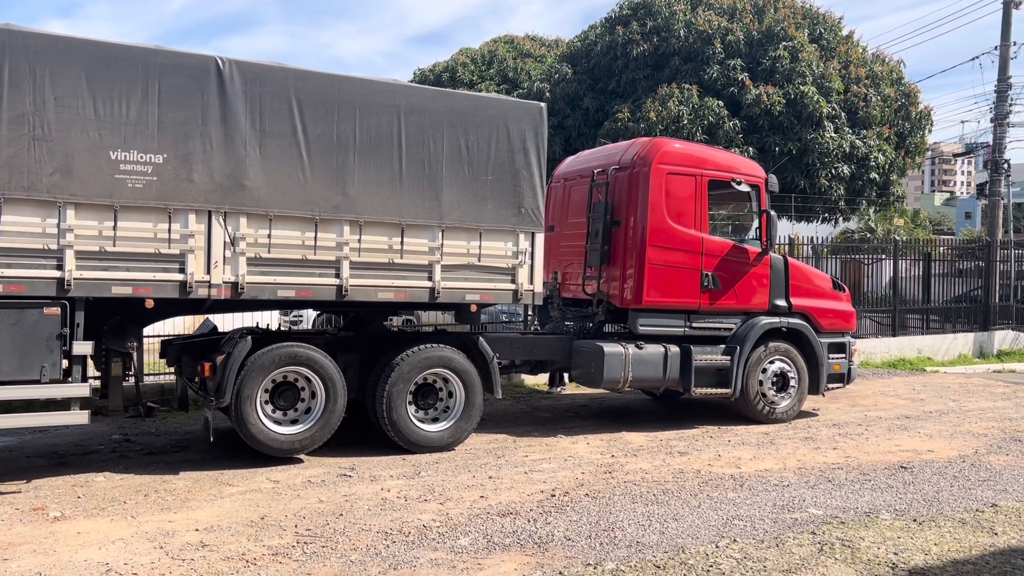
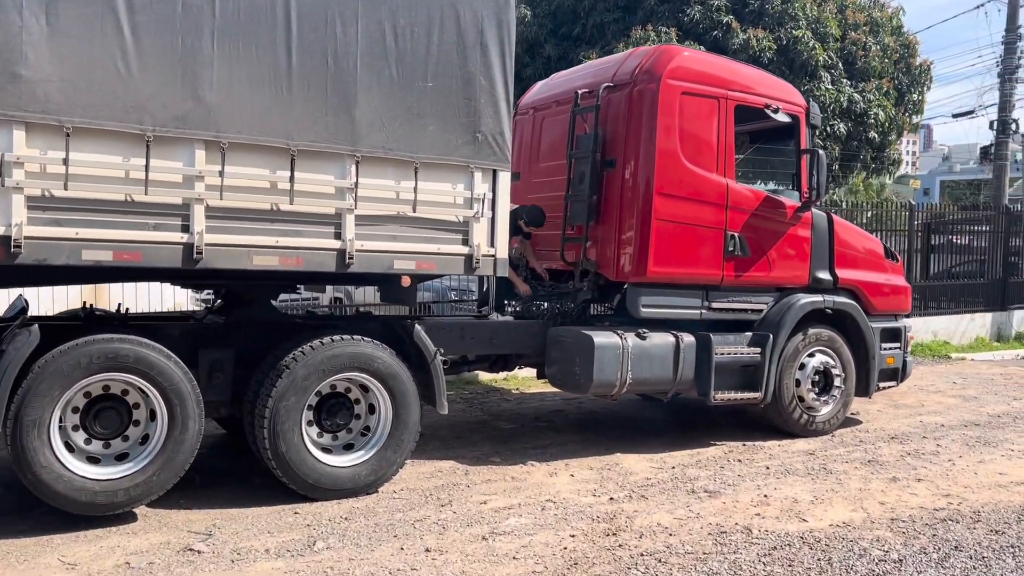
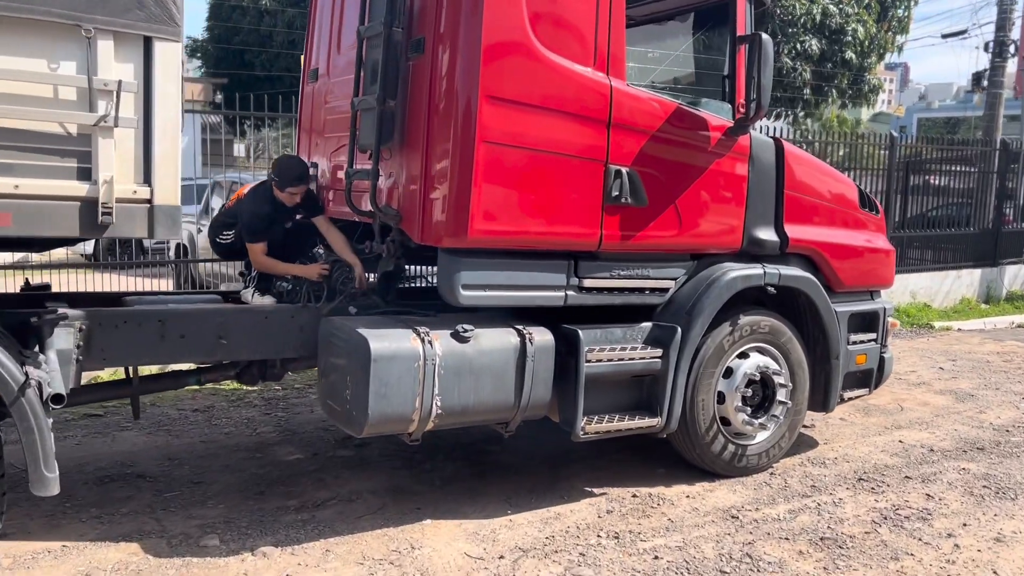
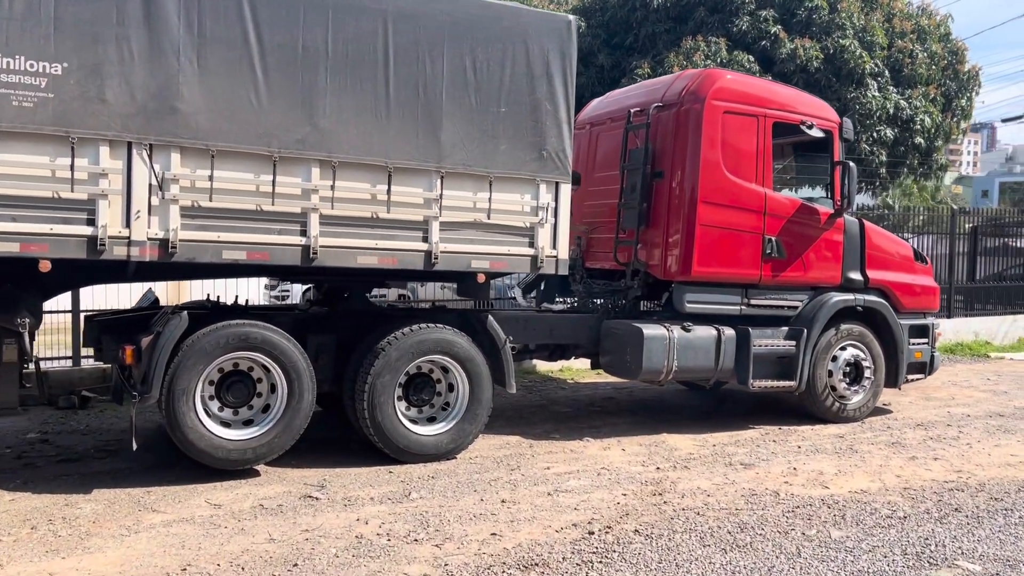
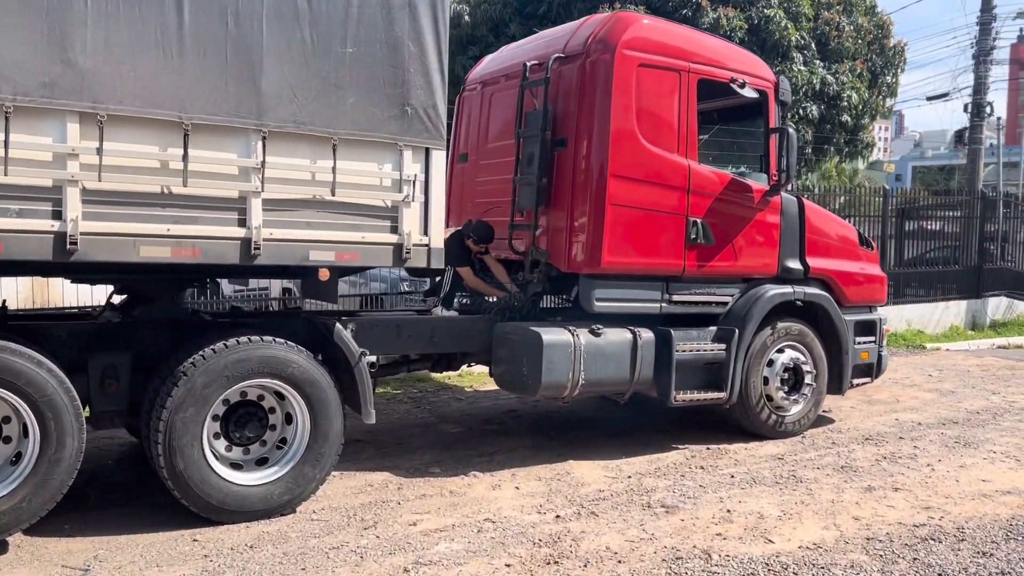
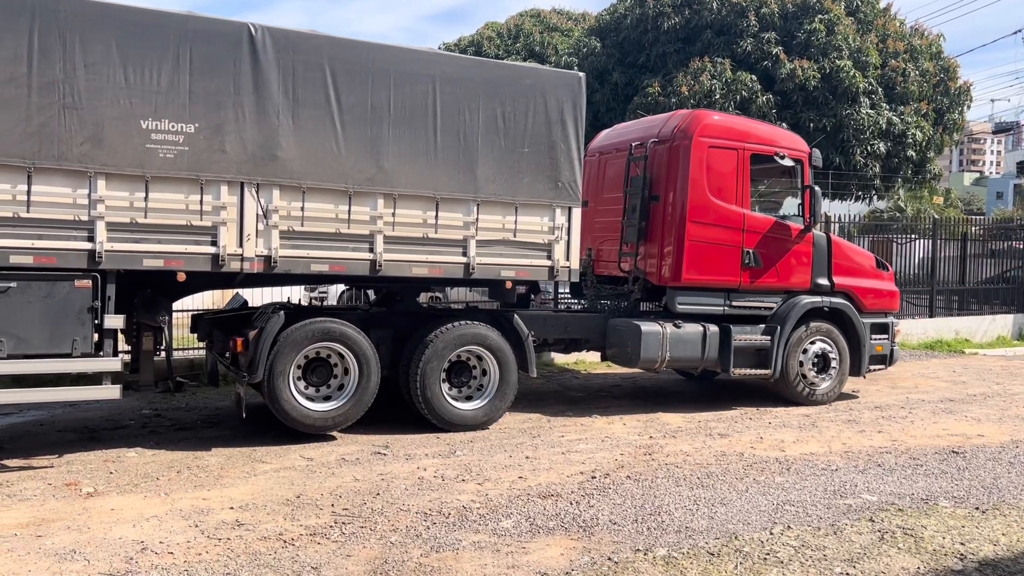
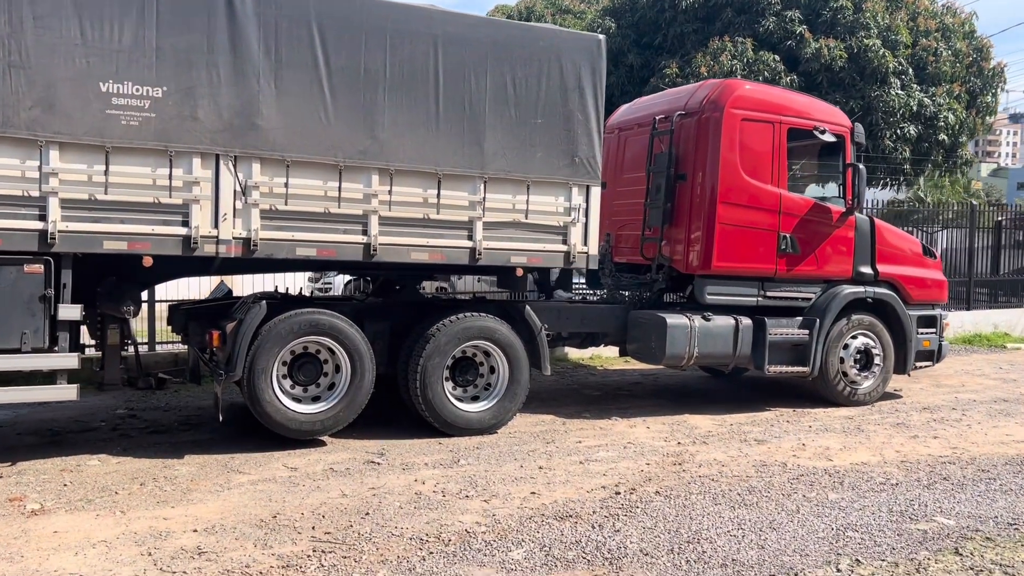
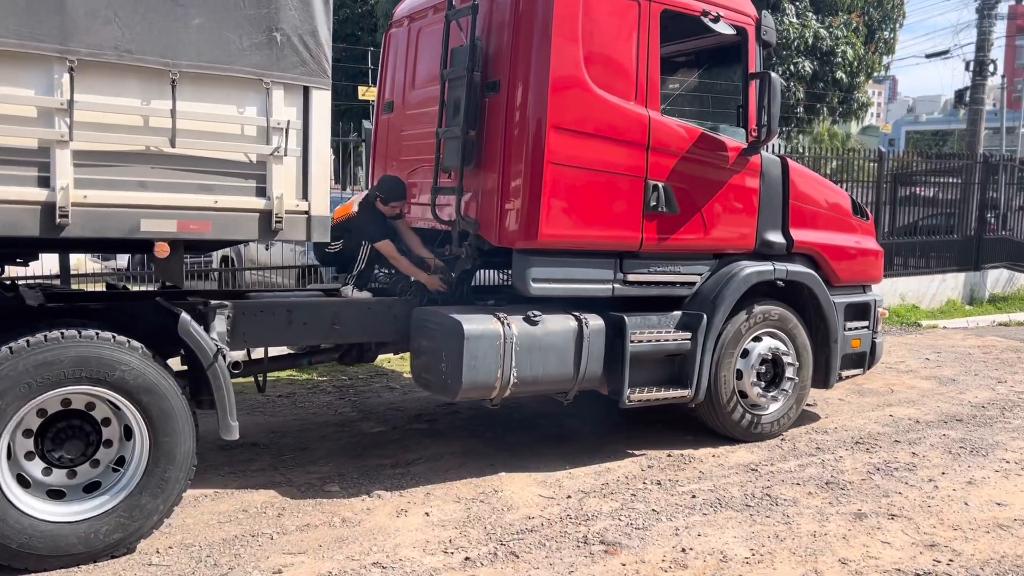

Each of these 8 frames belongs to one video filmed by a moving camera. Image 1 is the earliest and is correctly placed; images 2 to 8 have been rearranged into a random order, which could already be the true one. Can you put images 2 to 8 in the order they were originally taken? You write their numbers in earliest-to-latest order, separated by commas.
6, 7, 4, 2, 5, 8, 3
